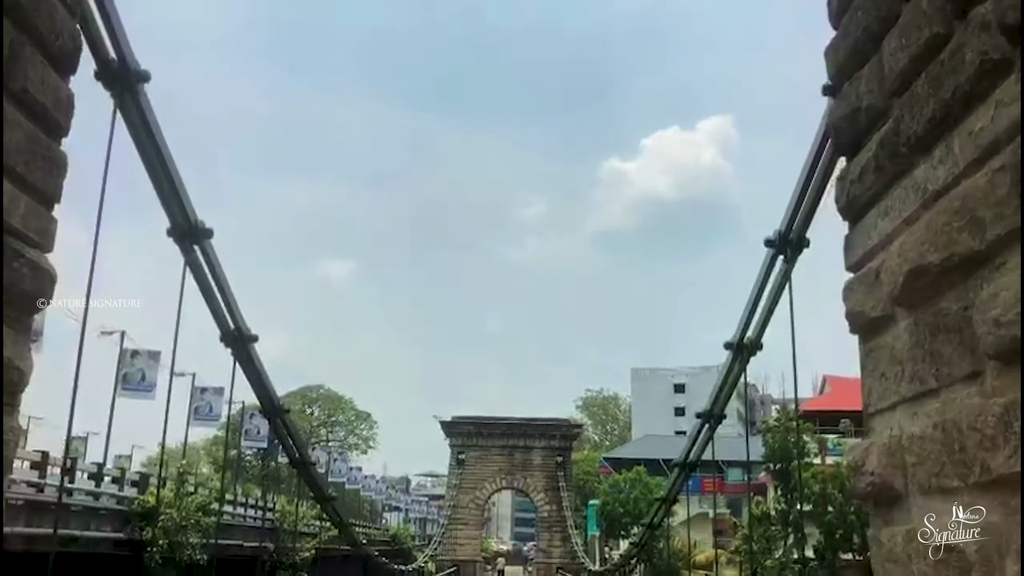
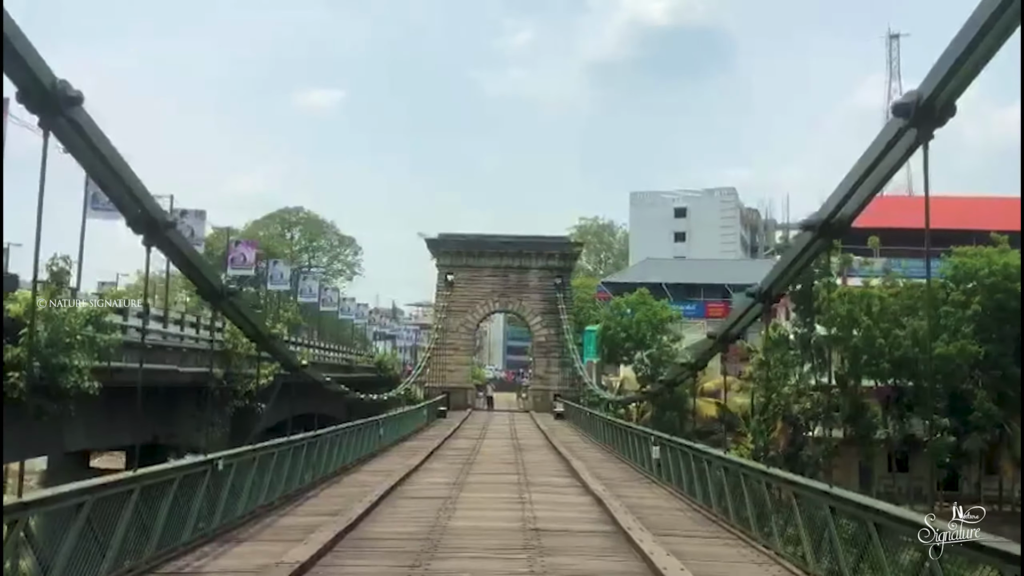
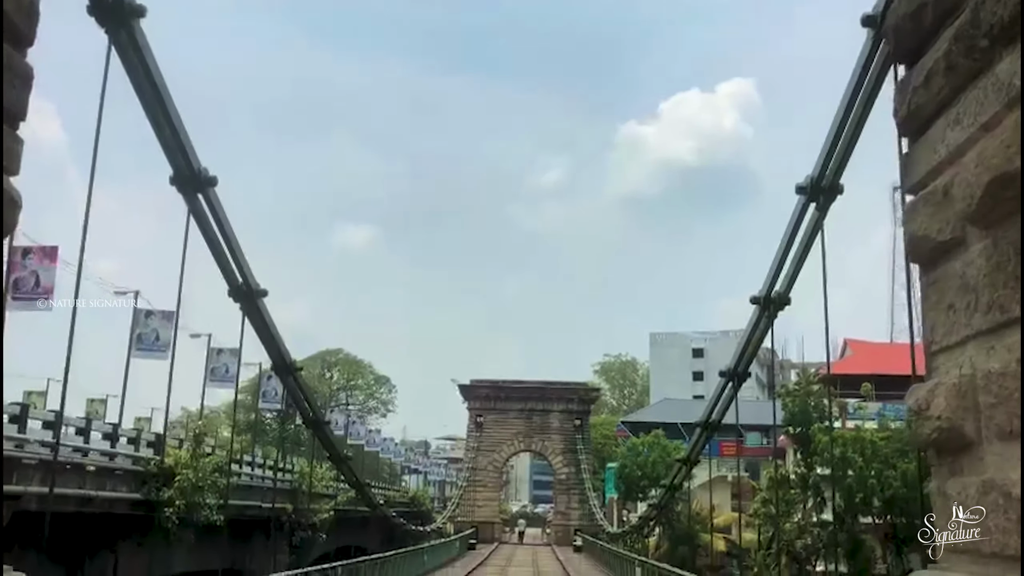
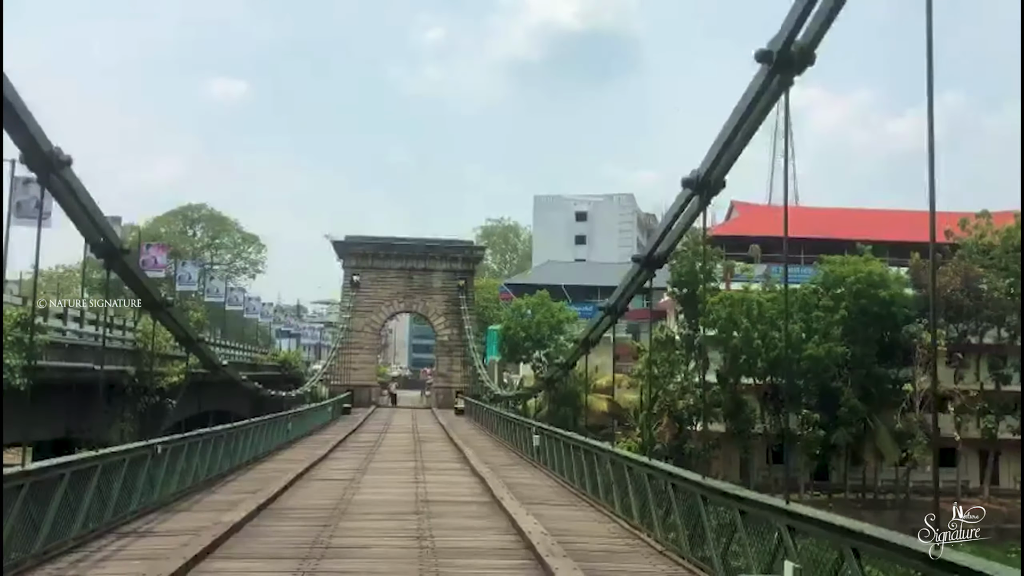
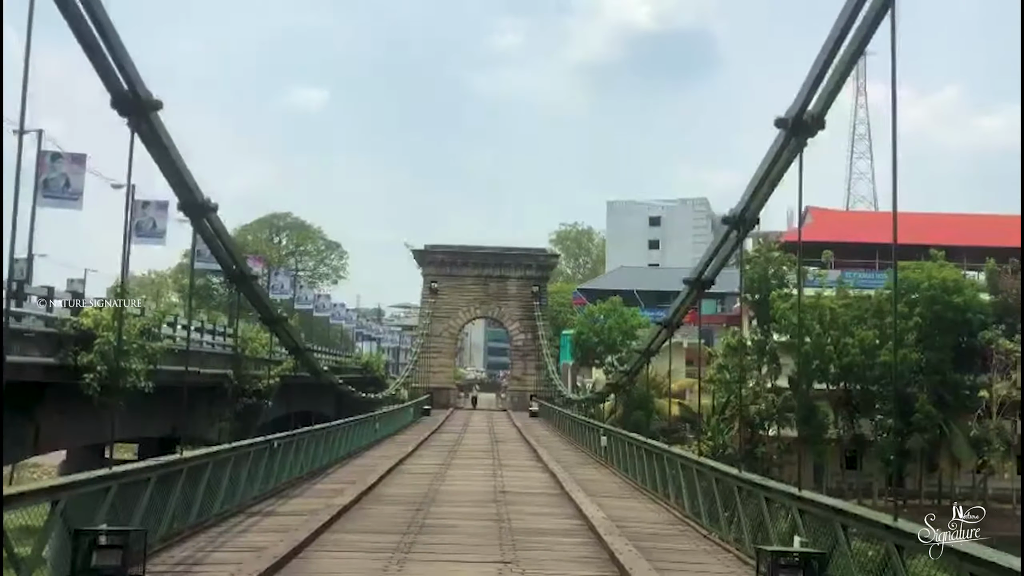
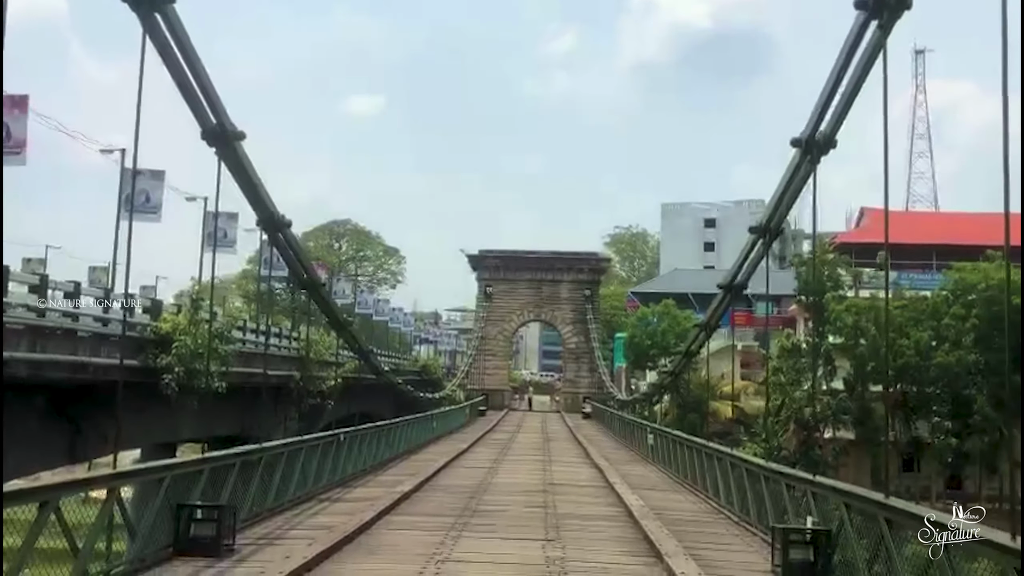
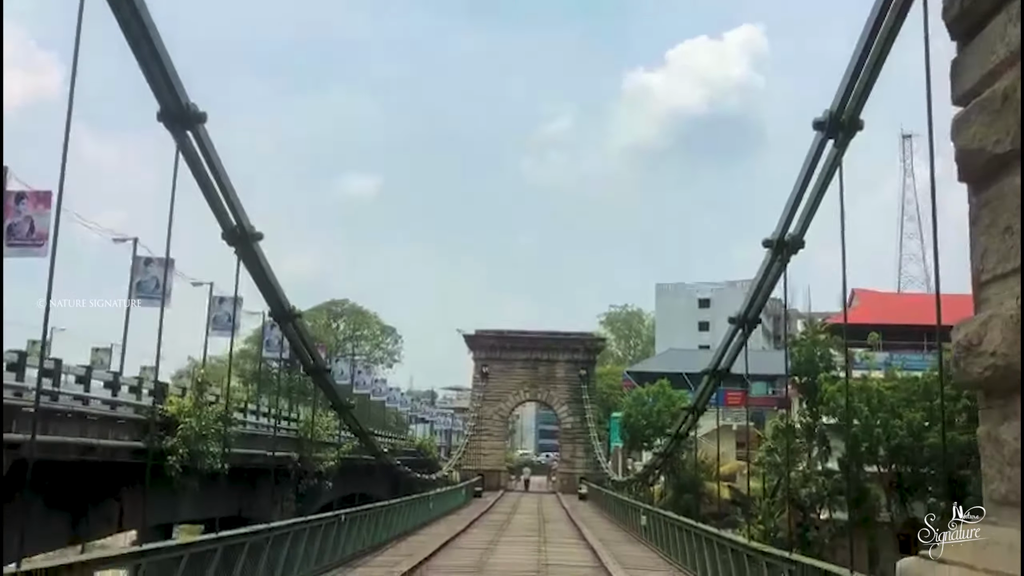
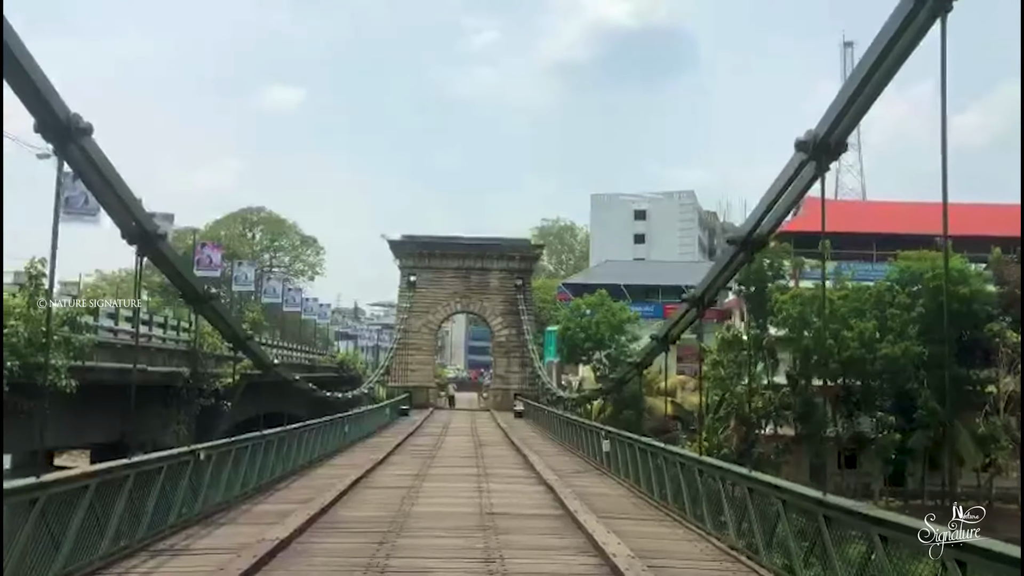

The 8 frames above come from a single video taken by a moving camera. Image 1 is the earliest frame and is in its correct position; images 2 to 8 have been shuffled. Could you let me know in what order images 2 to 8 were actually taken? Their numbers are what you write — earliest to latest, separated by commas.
3, 7, 6, 5, 4, 8, 2
